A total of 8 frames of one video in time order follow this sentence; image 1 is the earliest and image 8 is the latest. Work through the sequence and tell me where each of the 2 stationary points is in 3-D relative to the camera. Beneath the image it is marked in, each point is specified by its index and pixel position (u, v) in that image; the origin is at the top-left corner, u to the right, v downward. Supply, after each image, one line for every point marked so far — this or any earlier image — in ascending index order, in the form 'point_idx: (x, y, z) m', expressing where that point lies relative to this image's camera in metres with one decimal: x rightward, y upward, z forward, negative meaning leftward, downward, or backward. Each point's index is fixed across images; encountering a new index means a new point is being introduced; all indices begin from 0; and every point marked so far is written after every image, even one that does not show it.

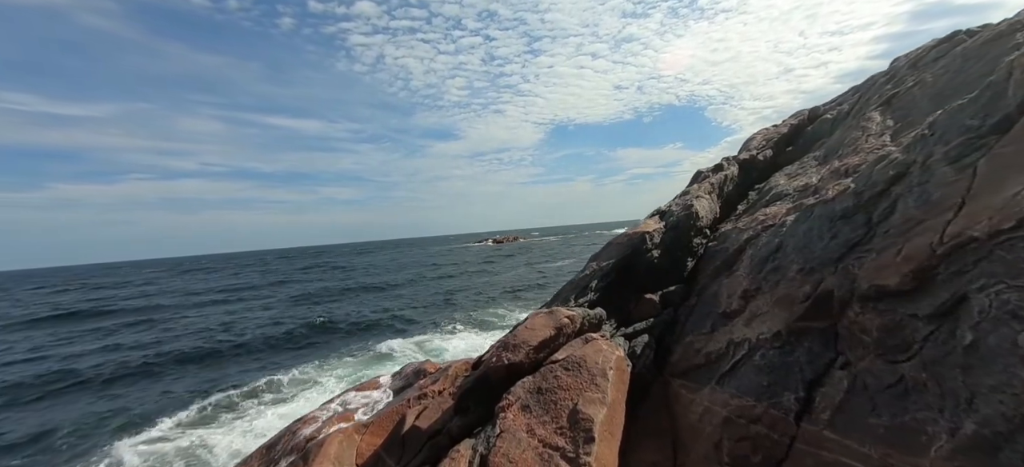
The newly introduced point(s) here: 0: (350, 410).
0: (-3.4, -3.8, +9.1) m
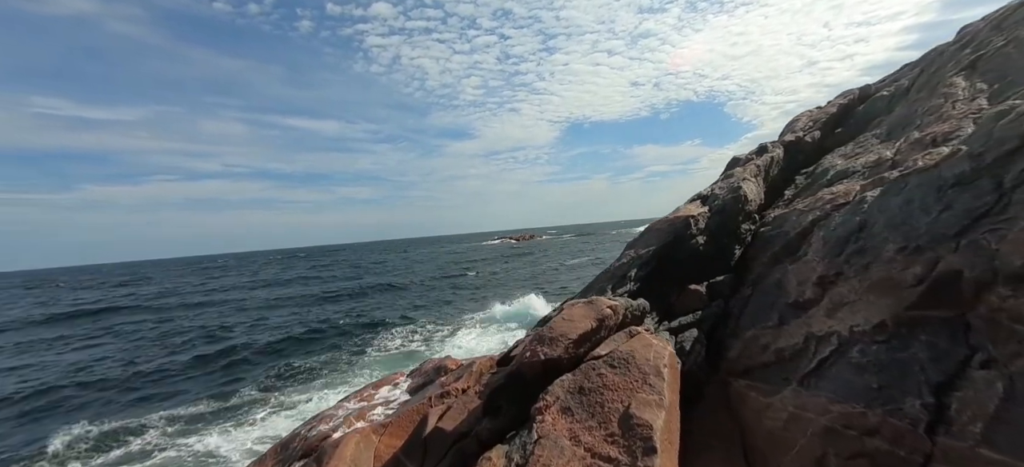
0: (-2.9, -3.5, +8.6) m
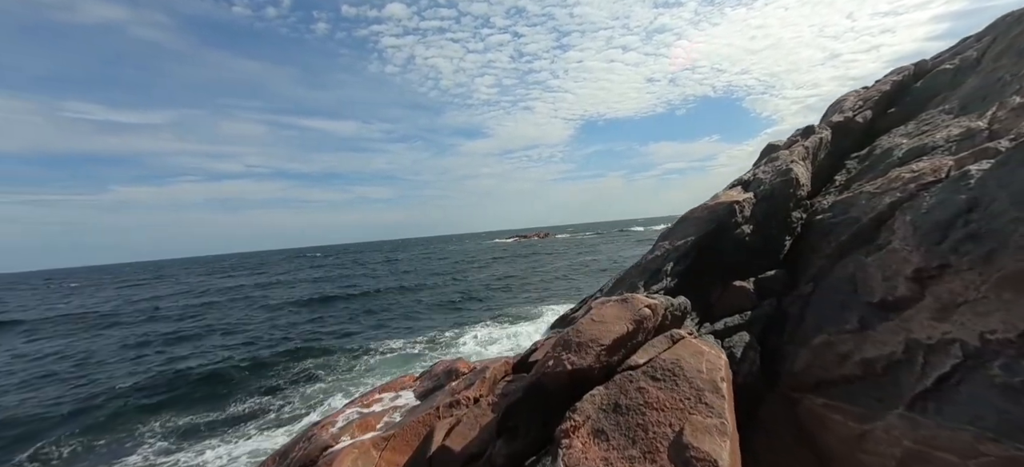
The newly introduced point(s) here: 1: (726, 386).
0: (-2.6, -3.4, +7.9) m
1: (+1.7, -1.2, +3.4) m
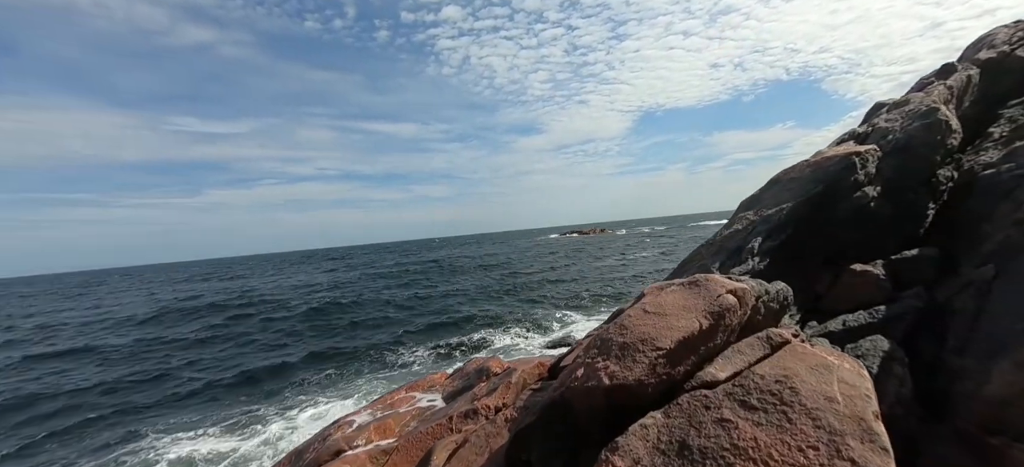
0: (-2.0, -3.1, +7.0) m
1: (+1.7, -0.9, +1.9) m
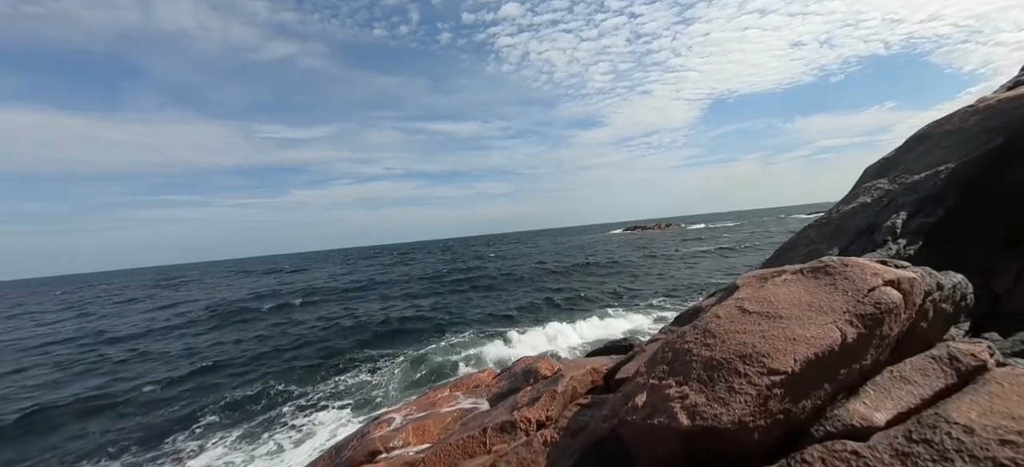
0: (-1.2, -2.8, +6.5) m
1: (+1.7, -0.7, +0.9) m
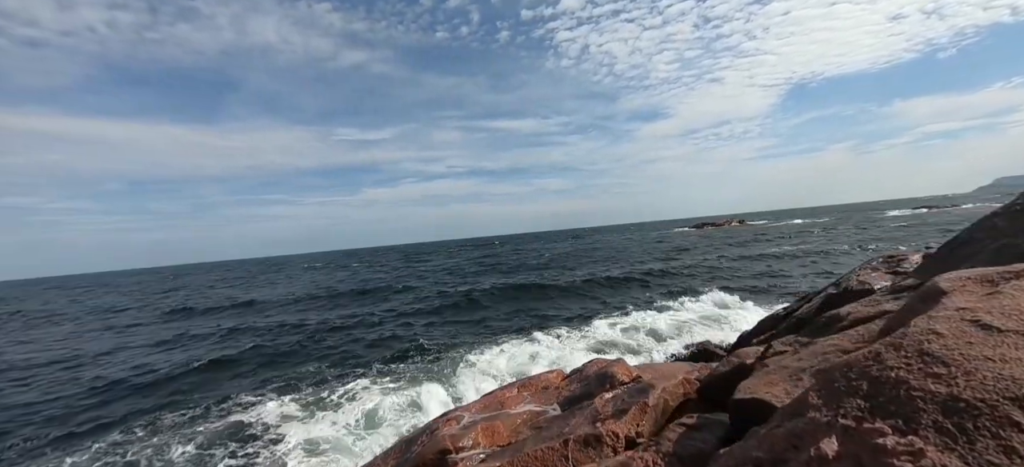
0: (-0.2, -2.7, +6.2) m
1: (+2.0, -0.7, +0.3) m
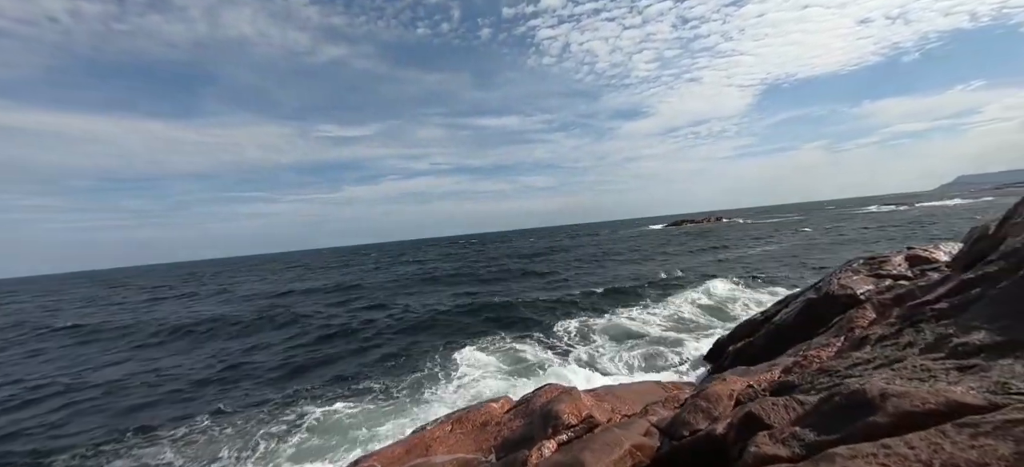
0: (-1.1, -2.8, +4.9) m
1: (+1.3, -0.8, -0.9) m
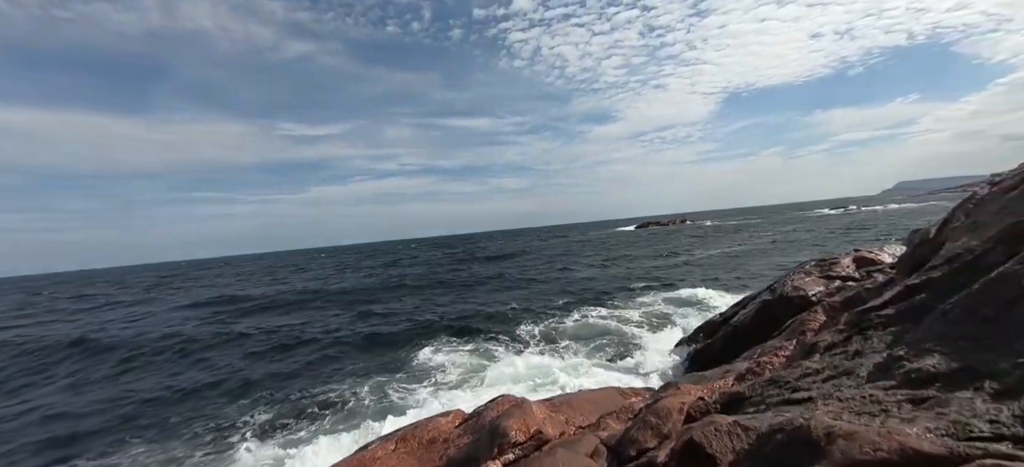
0: (-1.7, -2.9, +4.5) m
1: (+1.1, -0.8, -1.2) m
